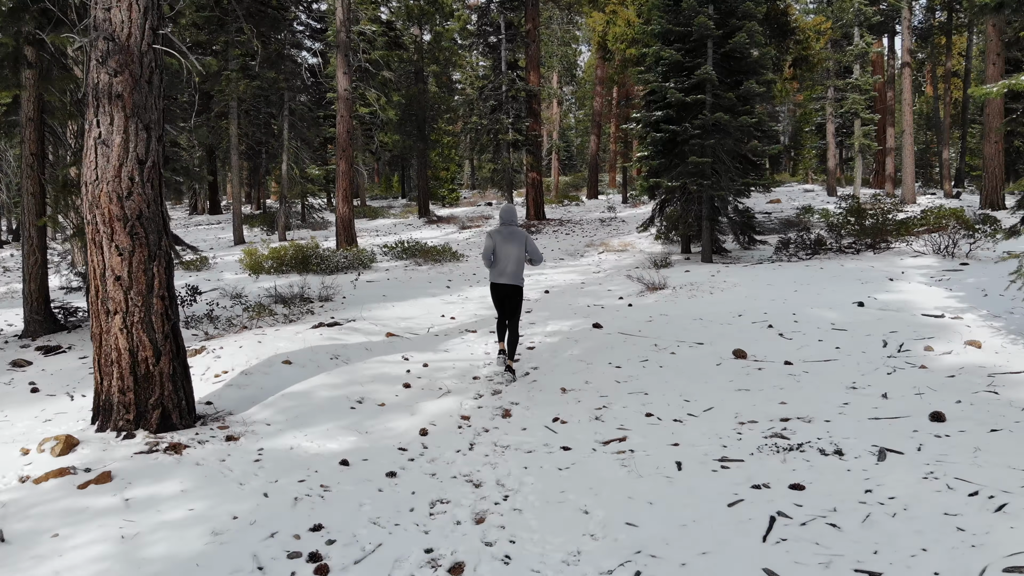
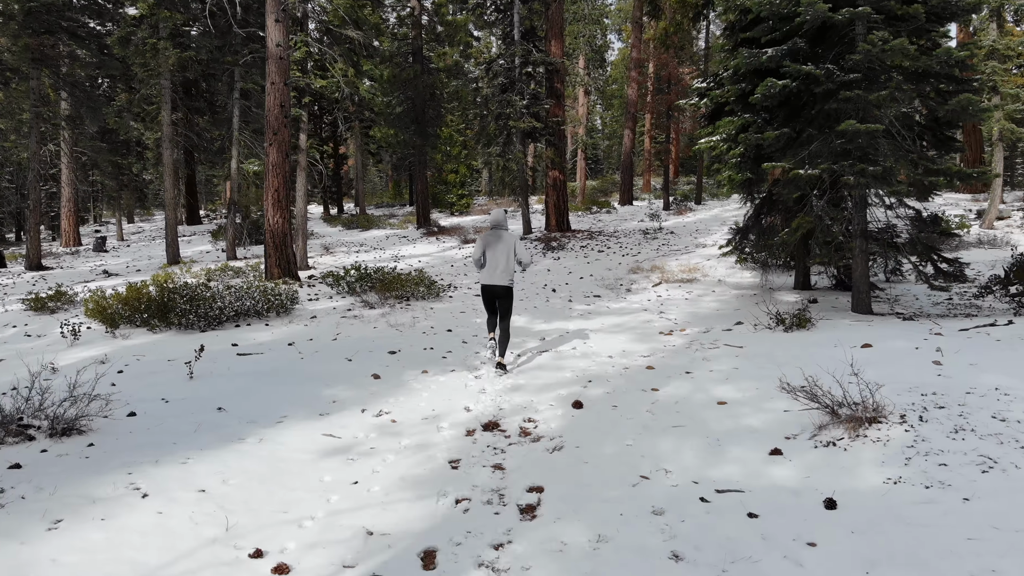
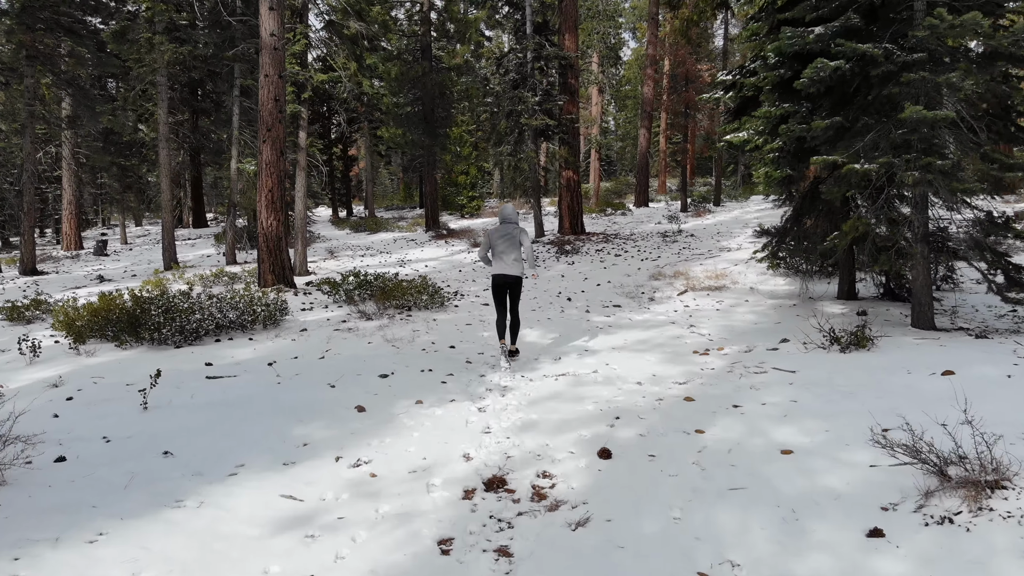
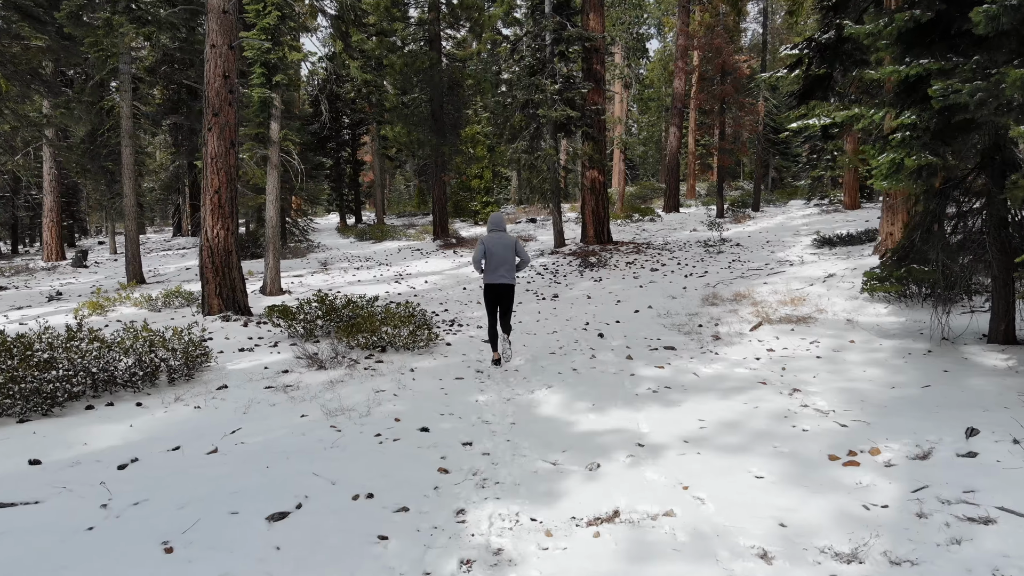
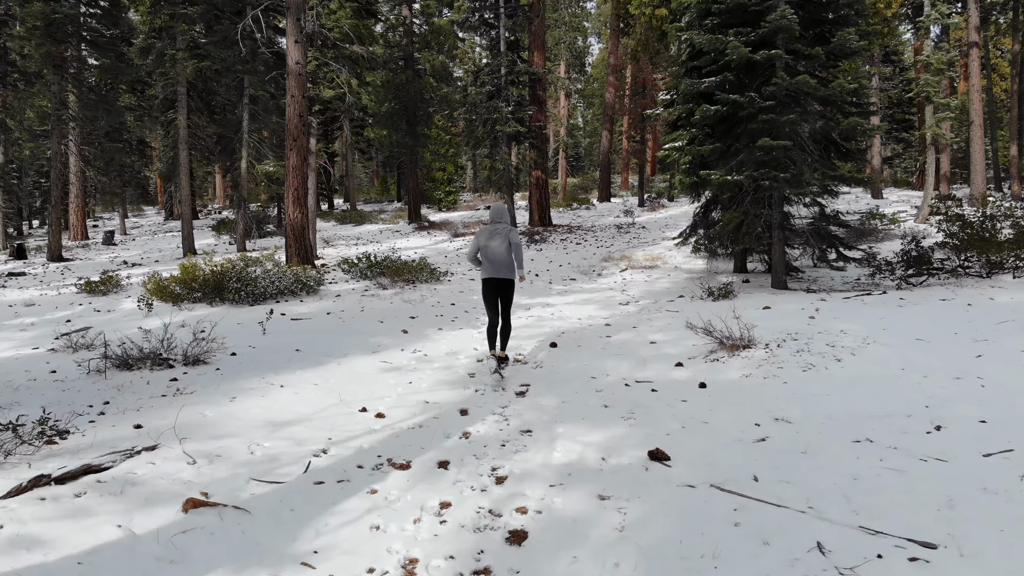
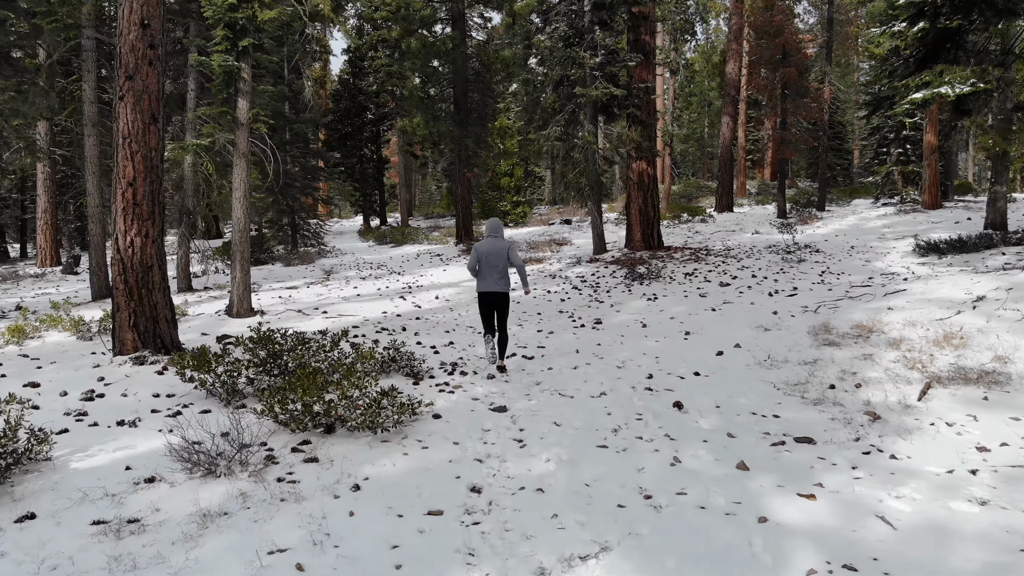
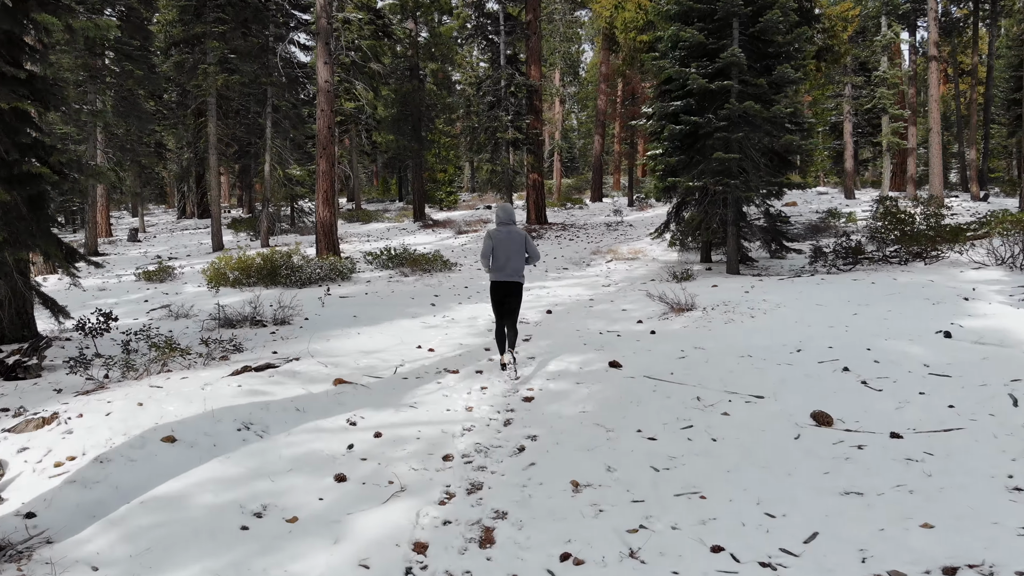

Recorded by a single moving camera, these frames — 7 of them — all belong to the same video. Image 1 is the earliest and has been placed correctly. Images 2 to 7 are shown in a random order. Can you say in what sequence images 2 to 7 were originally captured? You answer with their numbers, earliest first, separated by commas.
7, 5, 2, 3, 4, 6
